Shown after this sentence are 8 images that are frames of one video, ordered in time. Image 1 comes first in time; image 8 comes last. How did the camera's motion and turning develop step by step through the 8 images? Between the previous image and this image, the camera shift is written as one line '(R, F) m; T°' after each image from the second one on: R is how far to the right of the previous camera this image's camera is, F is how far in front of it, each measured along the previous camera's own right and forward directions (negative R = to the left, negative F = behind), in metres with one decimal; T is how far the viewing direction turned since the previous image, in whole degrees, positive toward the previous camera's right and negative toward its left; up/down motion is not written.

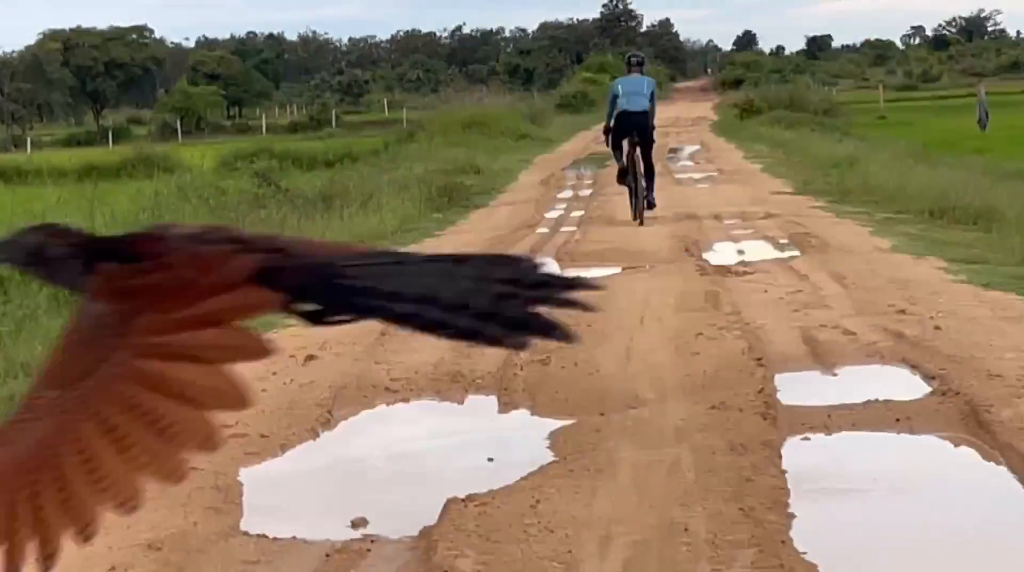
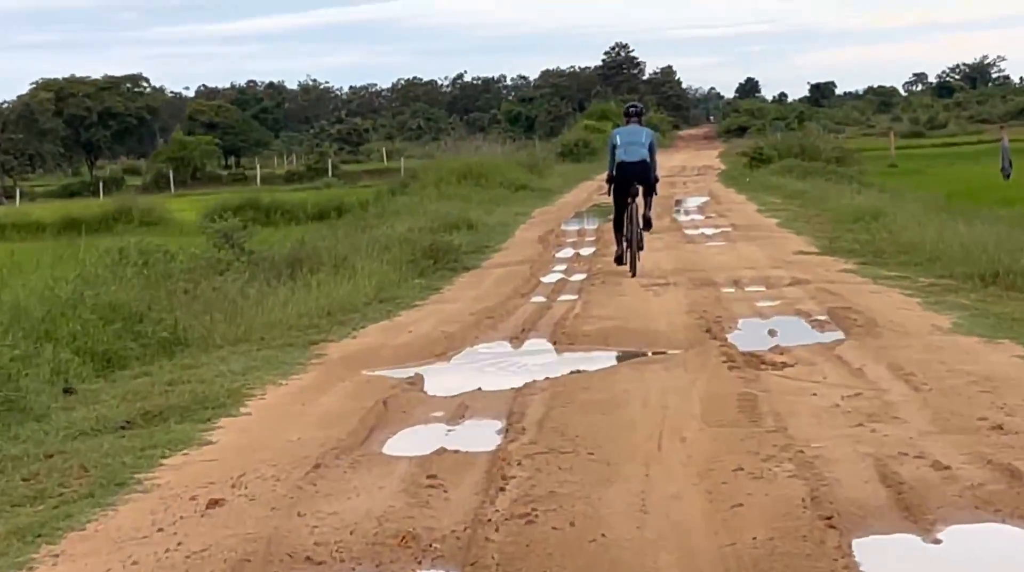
(+0.1, +1.9) m; 0°
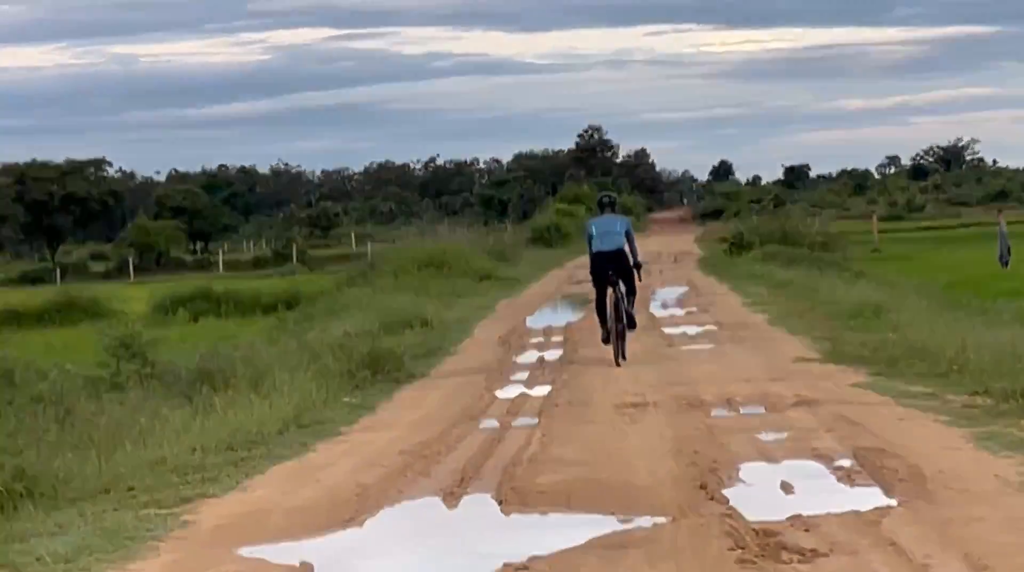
(+0.1, +2.3) m; +1°
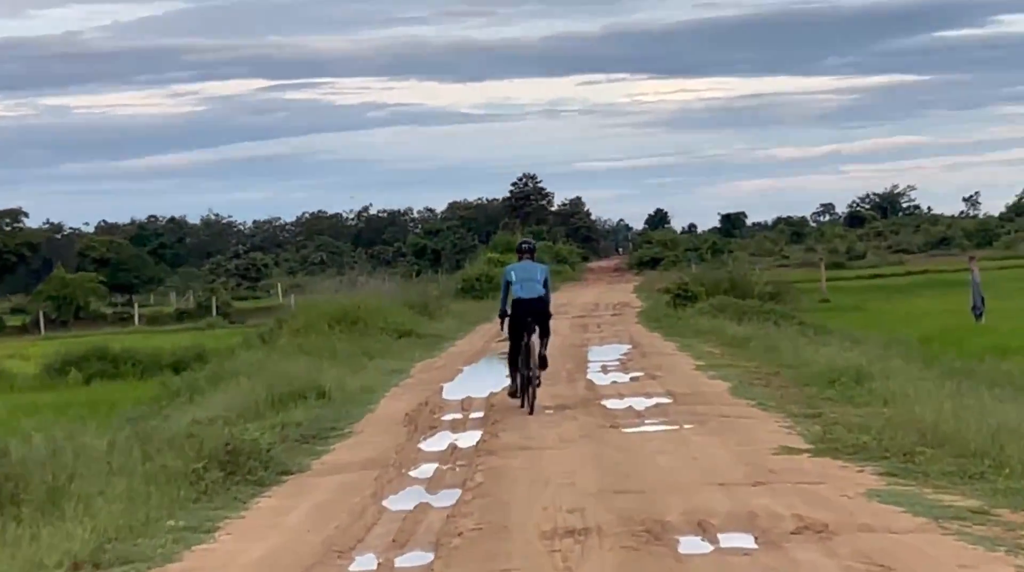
(+0.2, +3.2) m; +2°
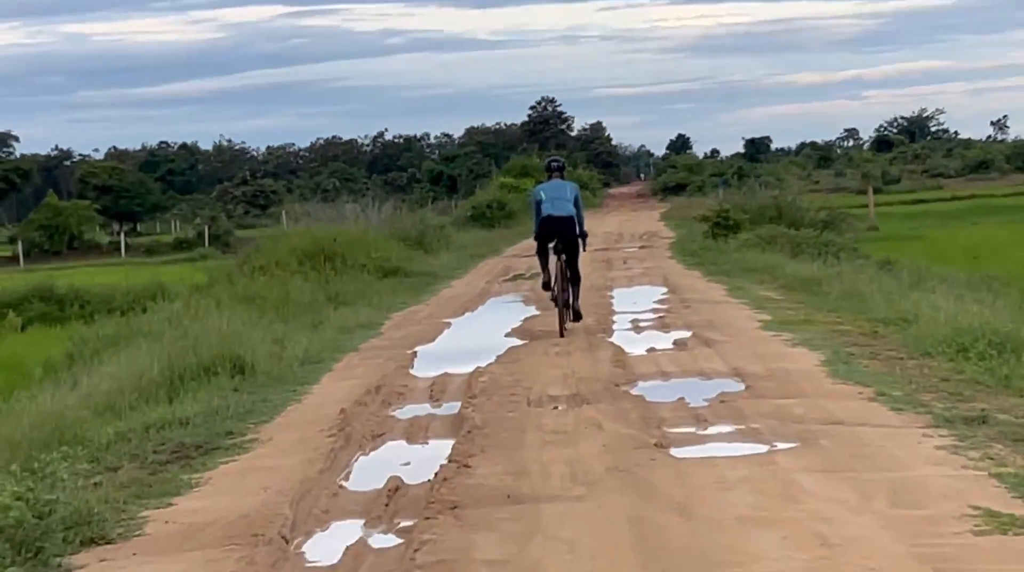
(+0.1, +5.0) m; -1°
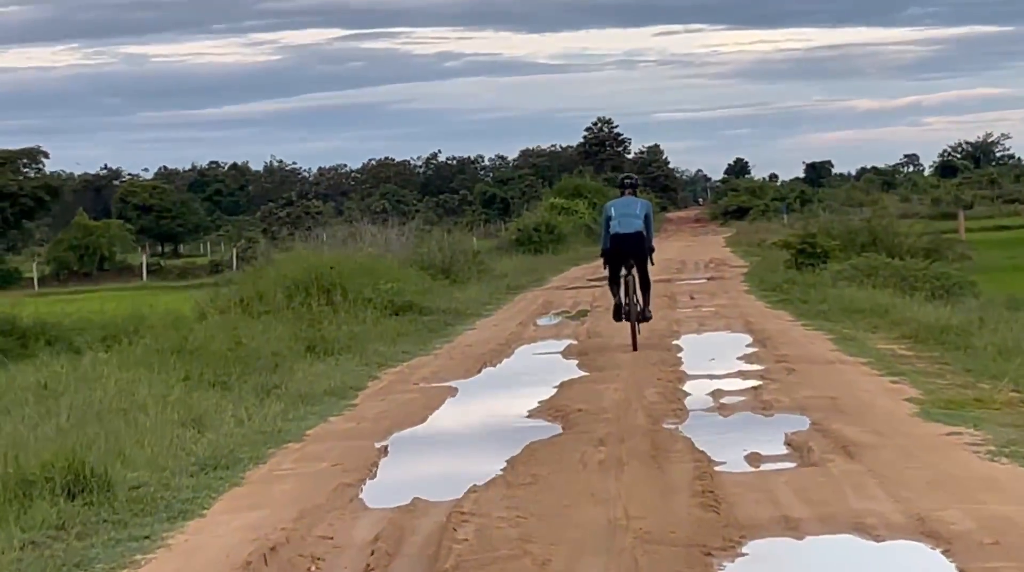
(+0.1, +4.7) m; -1°
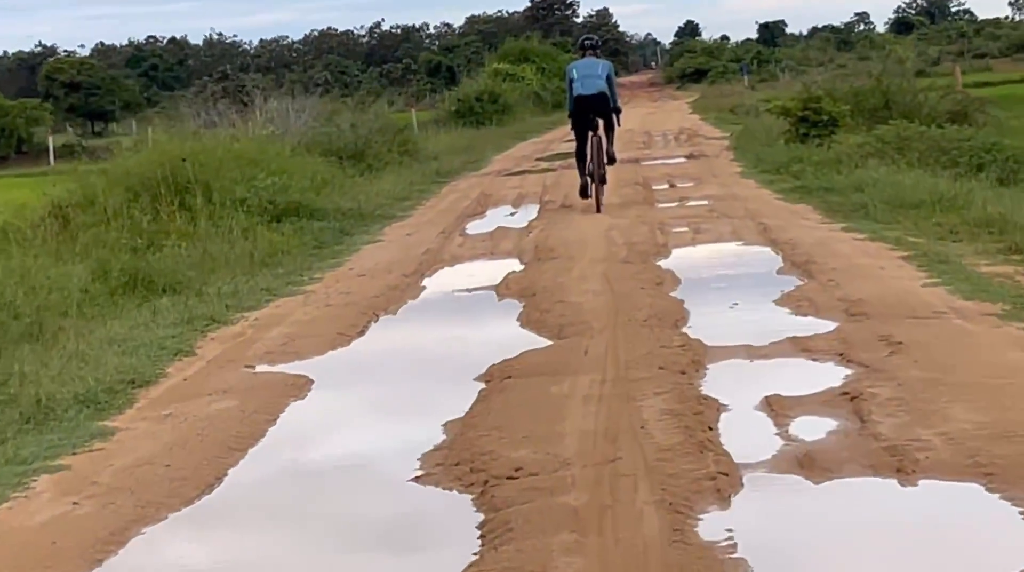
(+0.2, +5.0) m; +1°
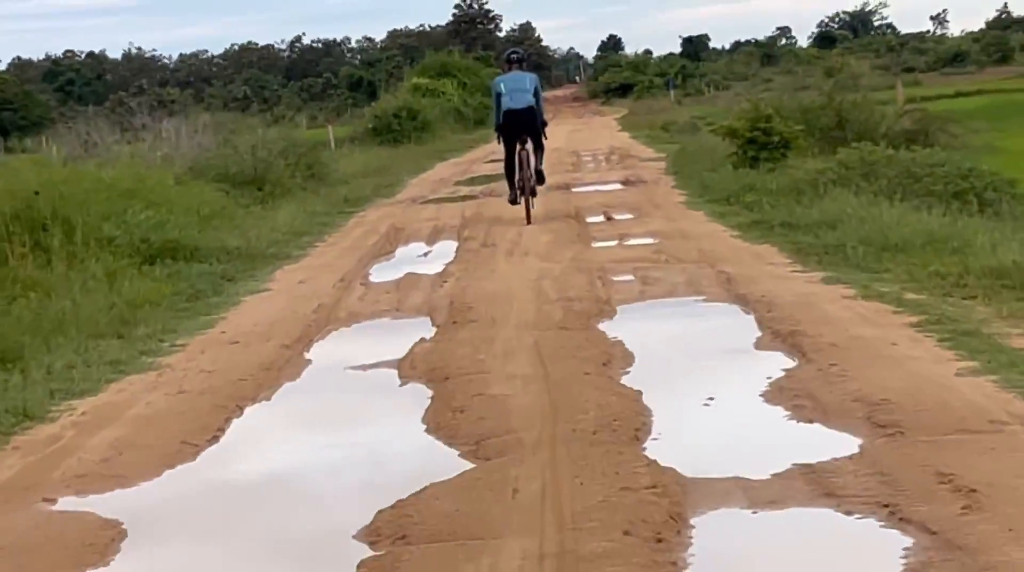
(+0.1, +2.1) m; +2°
